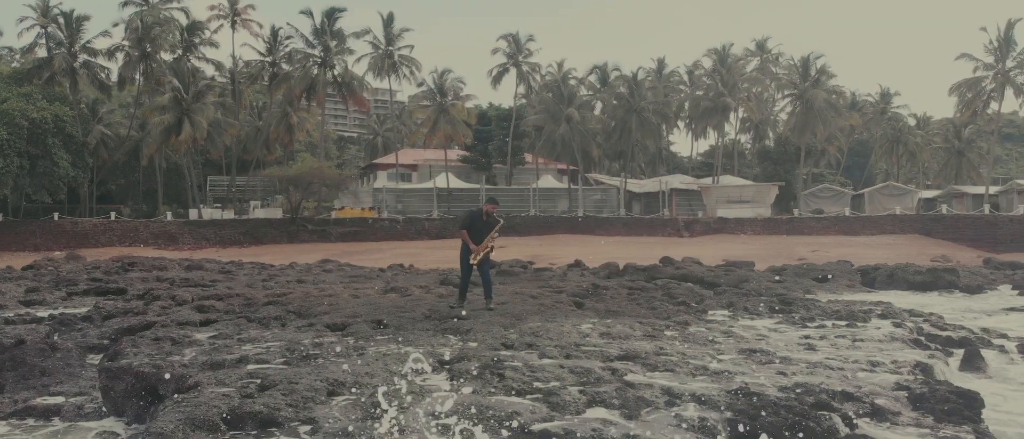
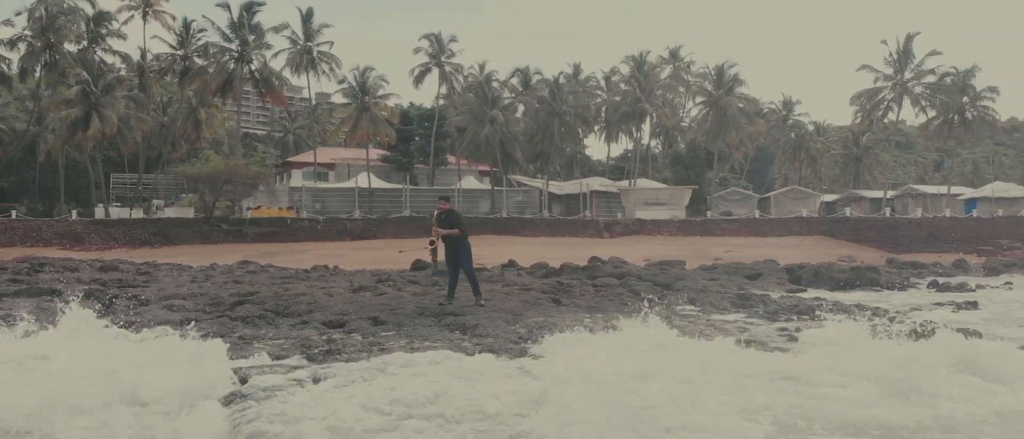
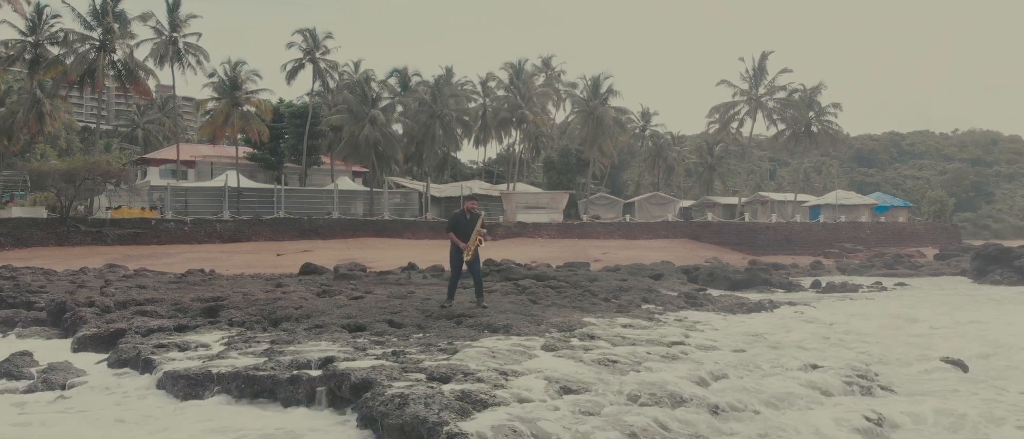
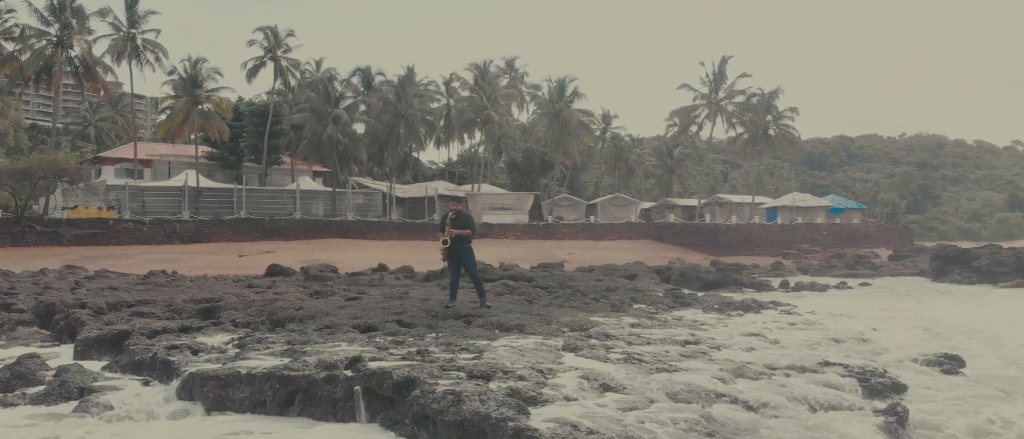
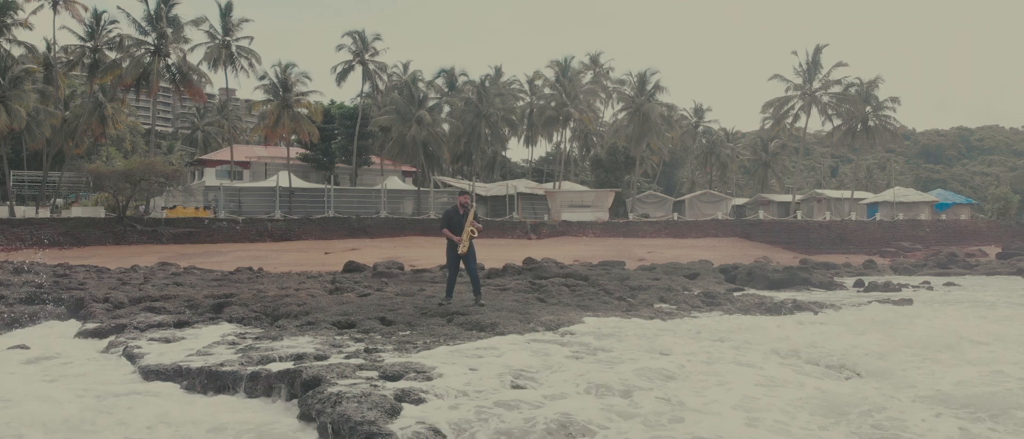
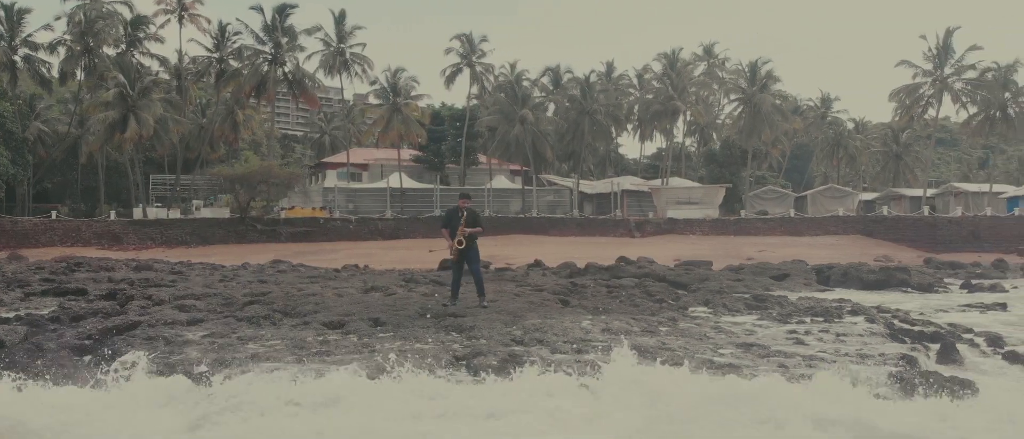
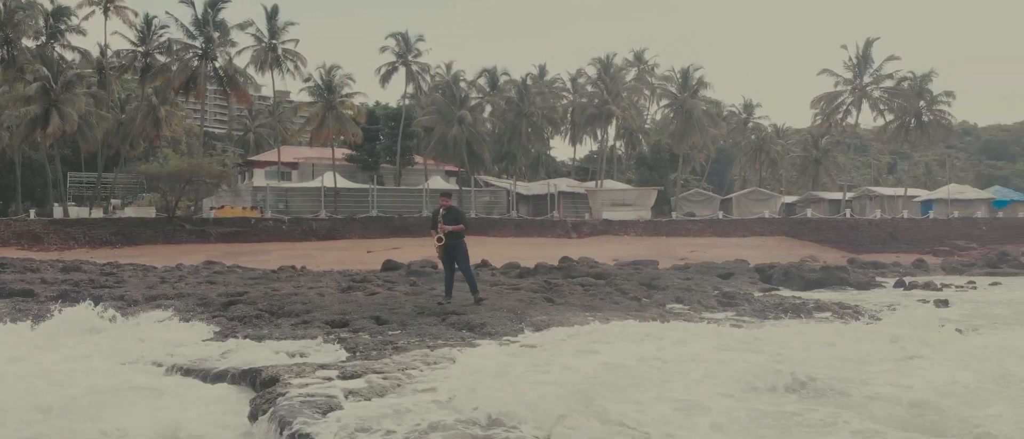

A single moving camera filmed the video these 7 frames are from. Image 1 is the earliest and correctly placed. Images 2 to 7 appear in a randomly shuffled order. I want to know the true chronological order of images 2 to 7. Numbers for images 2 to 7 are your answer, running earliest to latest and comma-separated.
6, 2, 7, 5, 3, 4
